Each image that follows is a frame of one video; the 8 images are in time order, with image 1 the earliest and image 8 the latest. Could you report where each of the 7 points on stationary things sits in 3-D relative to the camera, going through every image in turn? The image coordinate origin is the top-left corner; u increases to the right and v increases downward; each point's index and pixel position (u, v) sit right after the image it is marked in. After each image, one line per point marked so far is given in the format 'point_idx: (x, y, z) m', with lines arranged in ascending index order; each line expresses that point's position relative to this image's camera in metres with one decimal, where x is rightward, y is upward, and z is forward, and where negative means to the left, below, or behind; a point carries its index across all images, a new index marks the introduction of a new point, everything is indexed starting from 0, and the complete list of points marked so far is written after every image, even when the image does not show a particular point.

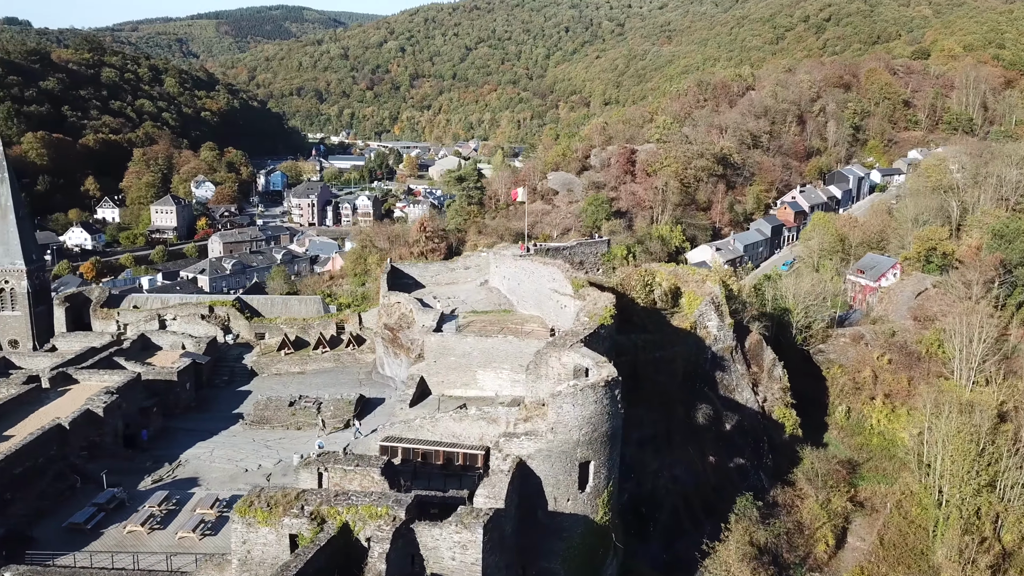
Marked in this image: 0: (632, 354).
0: (+2.3, -1.3, +18.0) m
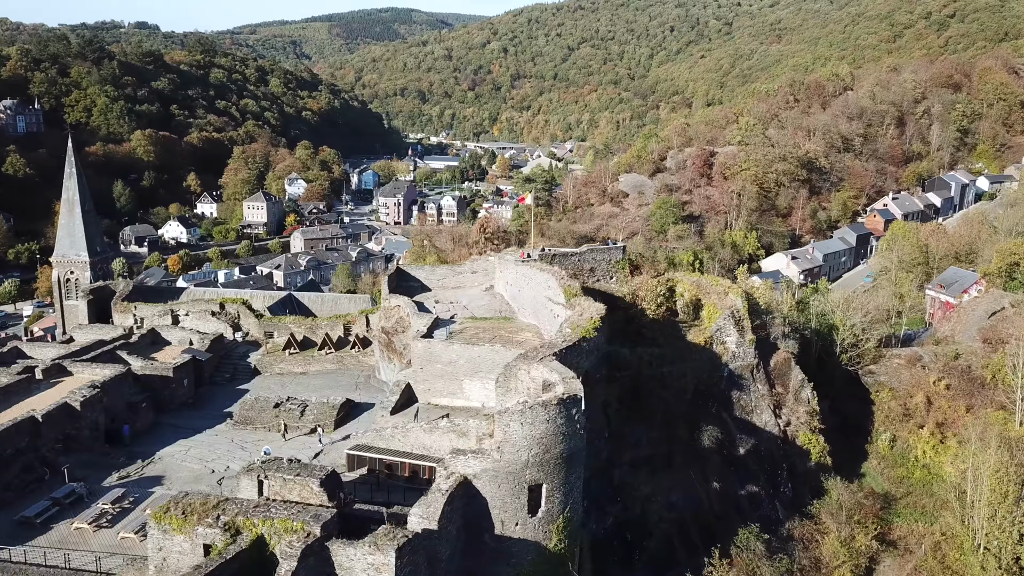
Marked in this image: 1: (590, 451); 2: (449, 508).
0: (+2.3, -1.5, +17.0) m
1: (+1.3, -2.7, +15.0) m
2: (-0.8, -2.9, +11.6) m
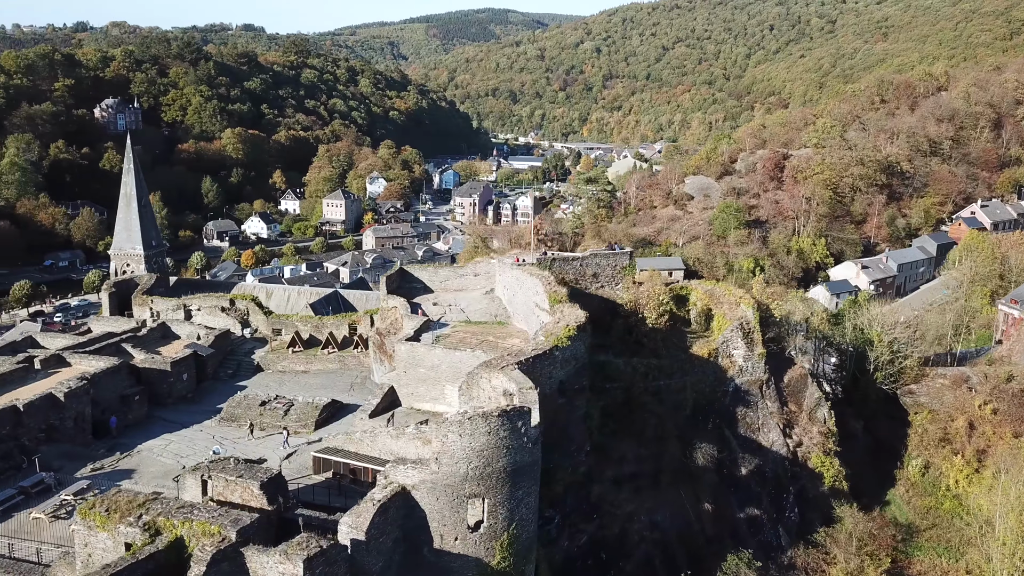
0: (+2.0, -1.7, +16.2) m
1: (+0.9, -2.8, +14.3) m
2: (-1.6, -2.9, +11.2) m
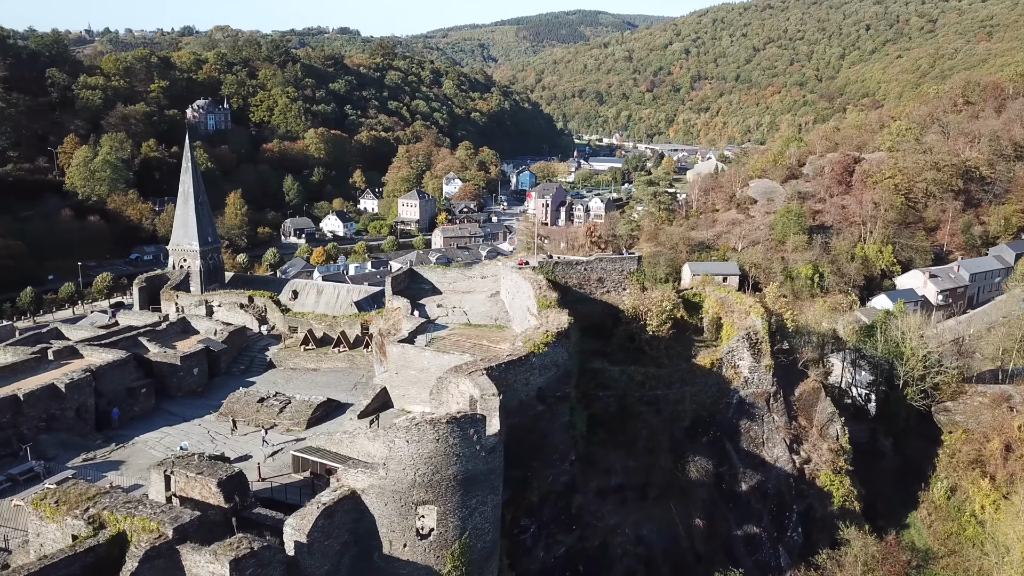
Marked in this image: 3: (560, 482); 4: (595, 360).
0: (+1.9, -1.8, +15.7) m
1: (+0.5, -2.9, +14.0) m
2: (-2.3, -2.9, +11.2) m
3: (+0.8, -3.1, +14.2) m
4: (+1.3, -1.3, +16.1) m
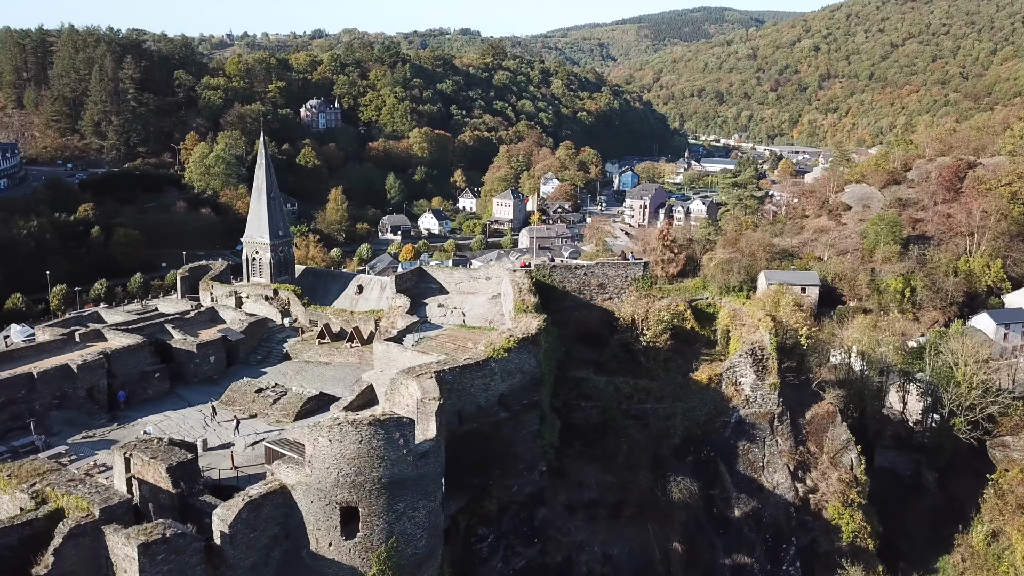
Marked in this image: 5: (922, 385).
0: (+1.6, -1.9, +15.2) m
1: (-0.1, -2.9, +13.6) m
2: (-3.2, -2.9, +11.3) m
3: (+0.2, -3.1, +13.8) m
4: (+1.0, -1.4, +15.7) m
5: (+8.3, -2.0, +18.9) m
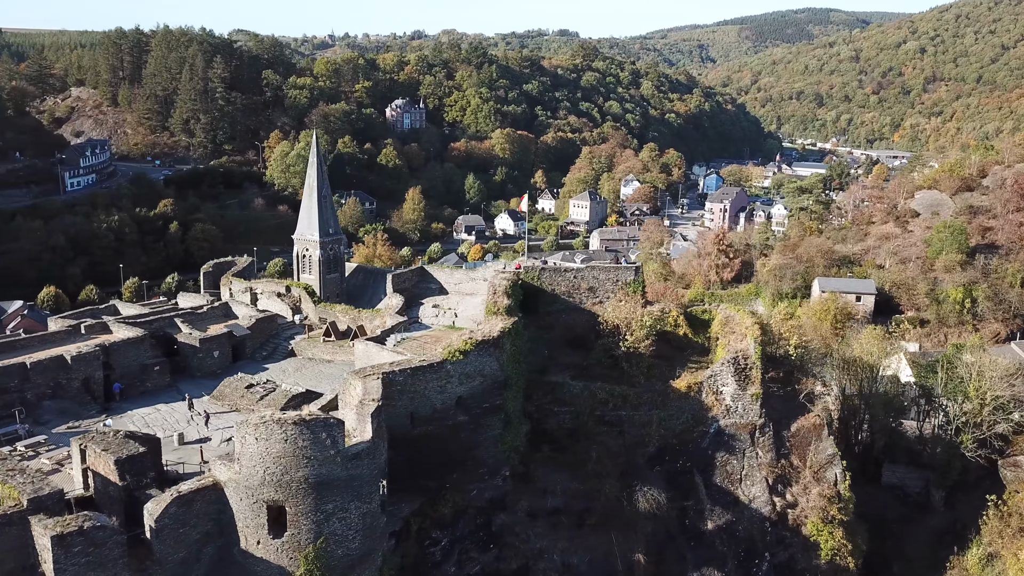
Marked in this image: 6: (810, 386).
0: (+1.1, -1.9, +14.7) m
1: (-0.7, -3.0, +13.4) m
2: (-4.1, -2.8, +11.4) m
3: (-0.5, -3.1, +13.5) m
4: (+0.7, -1.5, +15.3) m
5: (+8.2, -2.3, +17.7) m
6: (+5.3, -1.7, +15.7) m
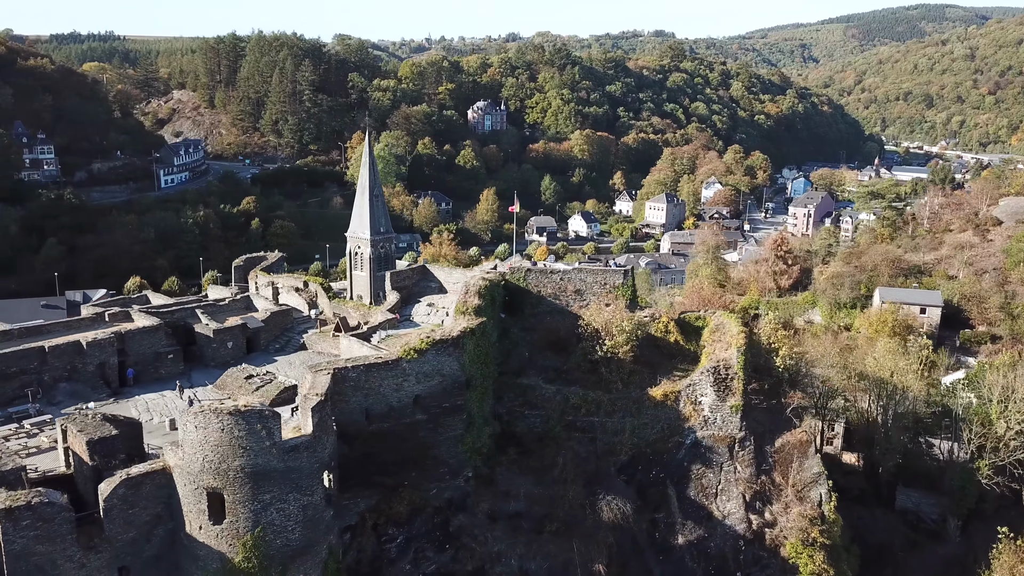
0: (+0.6, -2.0, +14.6) m
1: (-1.4, -2.9, +13.4) m
2: (-5.0, -2.7, +11.8) m
3: (-1.1, -3.1, +13.5) m
4: (+0.3, -1.5, +15.1) m
5: (+8.0, -2.5, +16.7) m
6: (+4.9, -1.9, +15.0) m
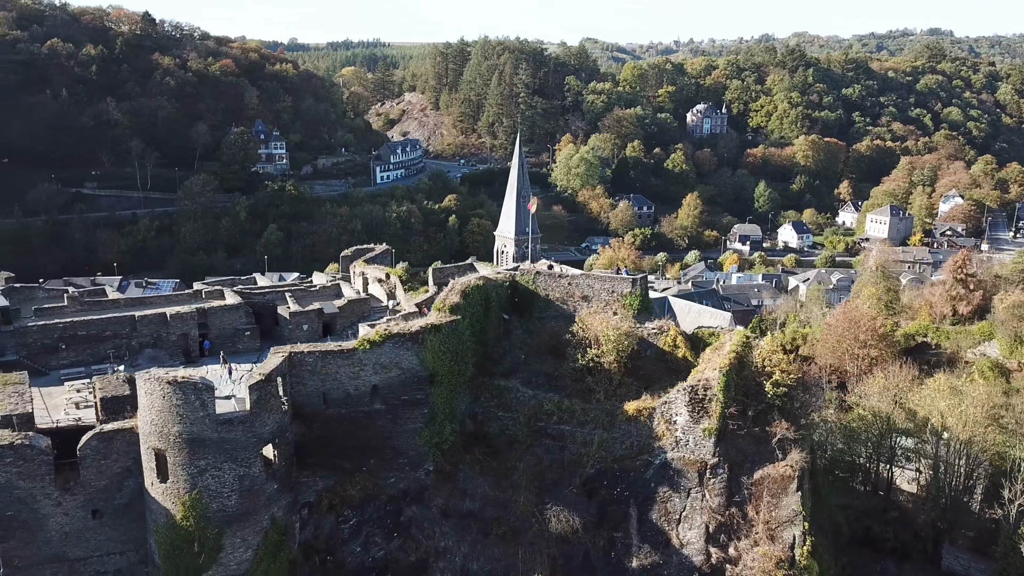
0: (+0.2, -2.0, +14.4) m
1: (-2.1, -2.8, +13.9) m
2: (-6.0, -2.4, +13.3) m
3: (-1.8, -3.1, +13.9) m
4: (0.0, -1.5, +15.0) m
5: (+7.8, -3.0, +14.3) m
6: (+4.4, -2.2, +13.6) m
